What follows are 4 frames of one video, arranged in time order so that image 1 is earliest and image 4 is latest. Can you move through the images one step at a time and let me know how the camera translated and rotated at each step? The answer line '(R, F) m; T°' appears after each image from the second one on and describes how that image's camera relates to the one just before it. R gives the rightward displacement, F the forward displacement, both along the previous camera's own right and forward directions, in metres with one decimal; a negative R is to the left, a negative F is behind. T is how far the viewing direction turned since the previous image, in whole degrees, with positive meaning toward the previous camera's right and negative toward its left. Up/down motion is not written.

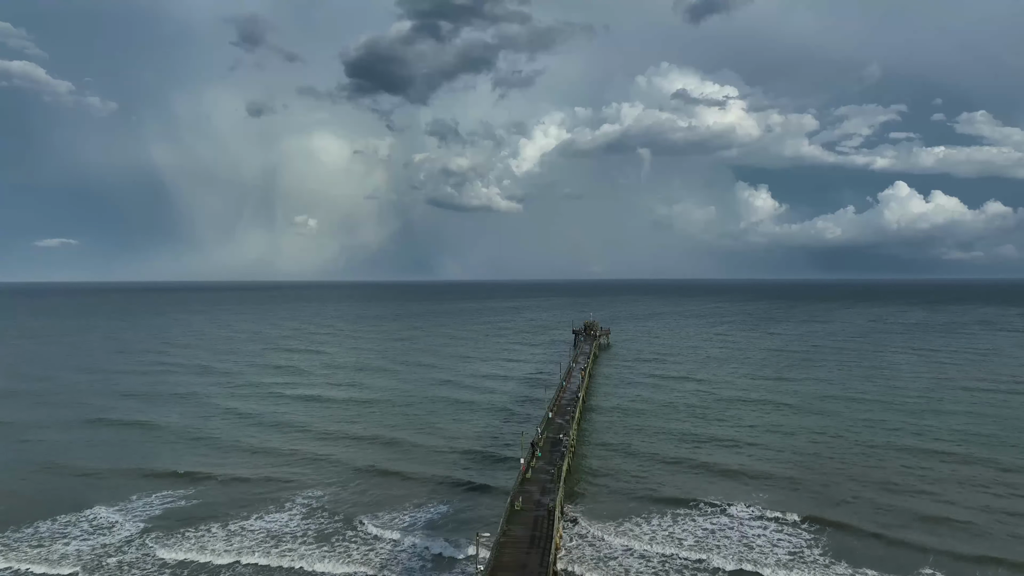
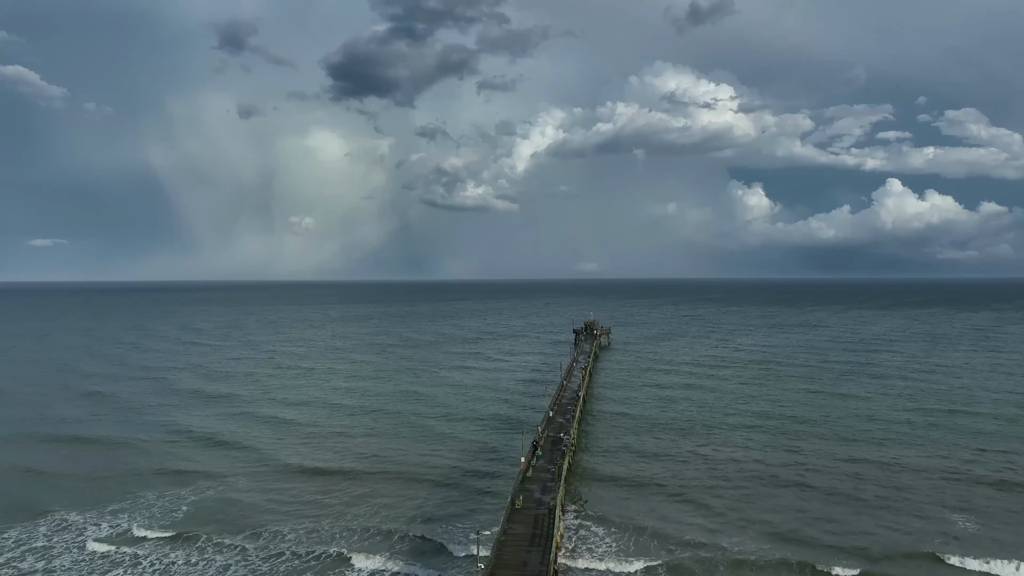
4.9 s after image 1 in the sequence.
(-0.8, 0.0) m; +1°
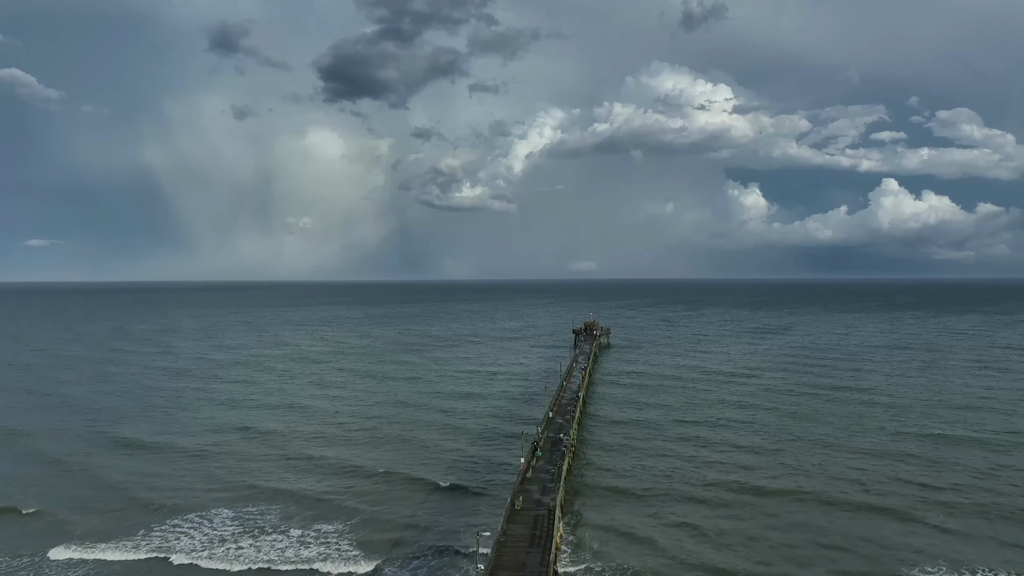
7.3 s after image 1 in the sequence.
(-0.4, 0.0) m; 0°
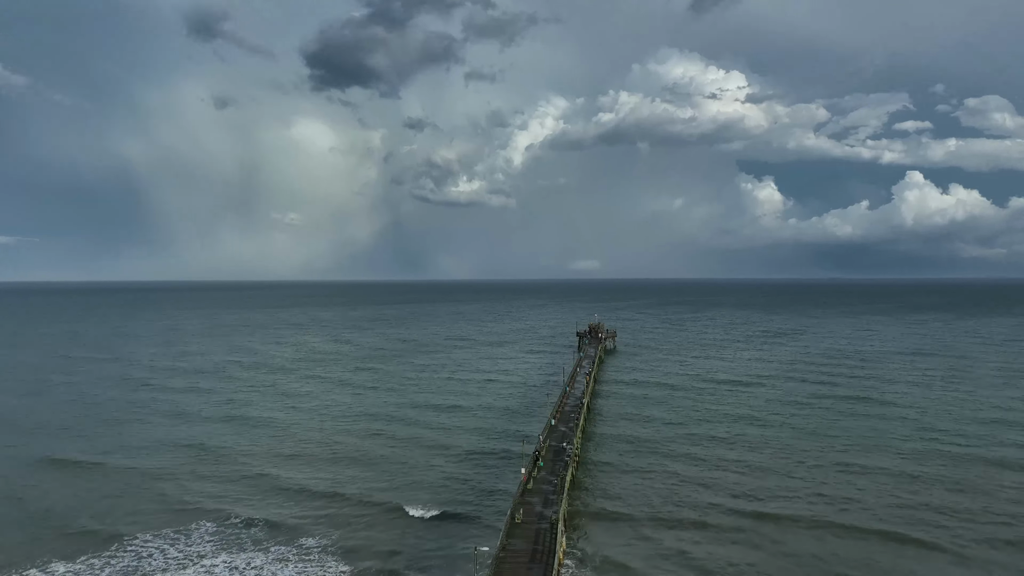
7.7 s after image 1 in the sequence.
(+0.8, +3.7) m; -1°
